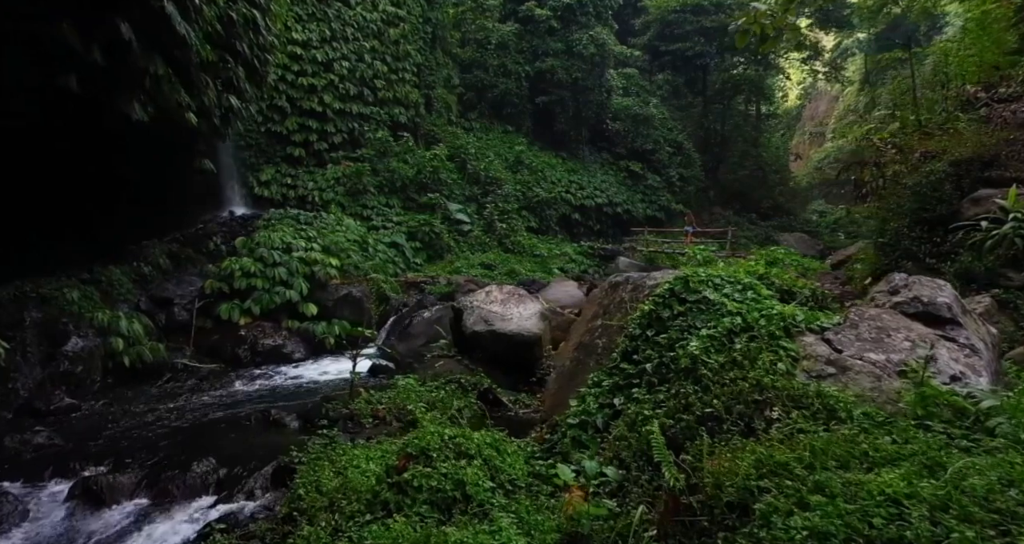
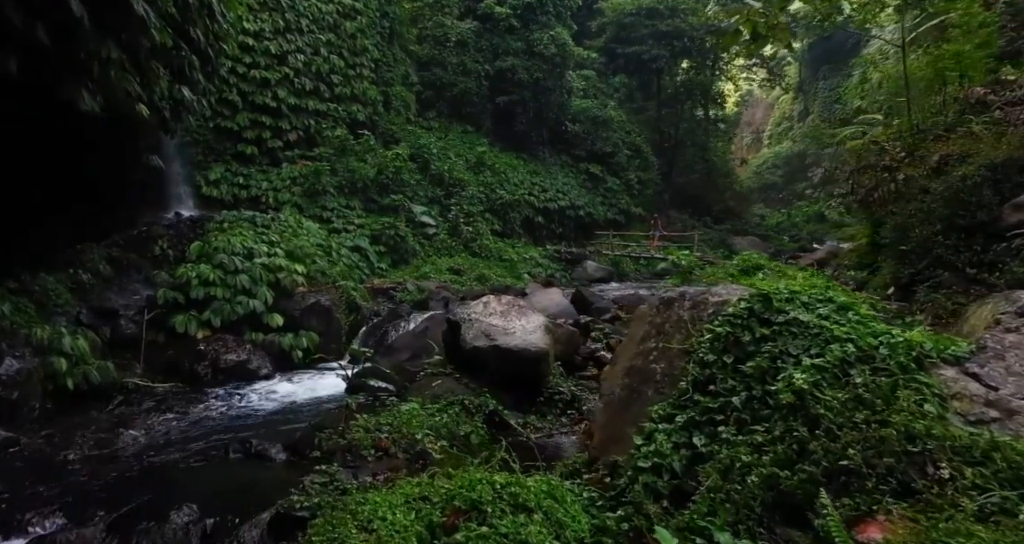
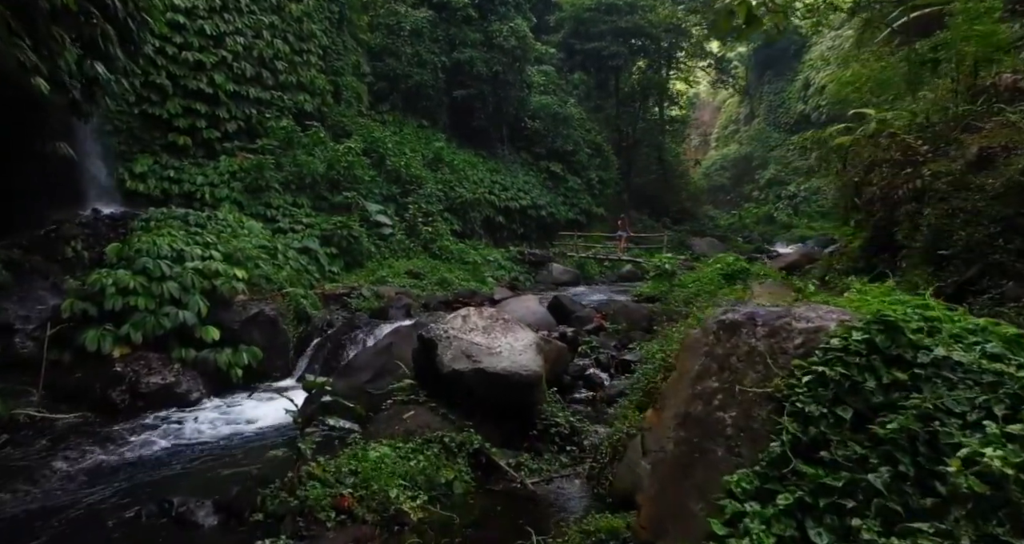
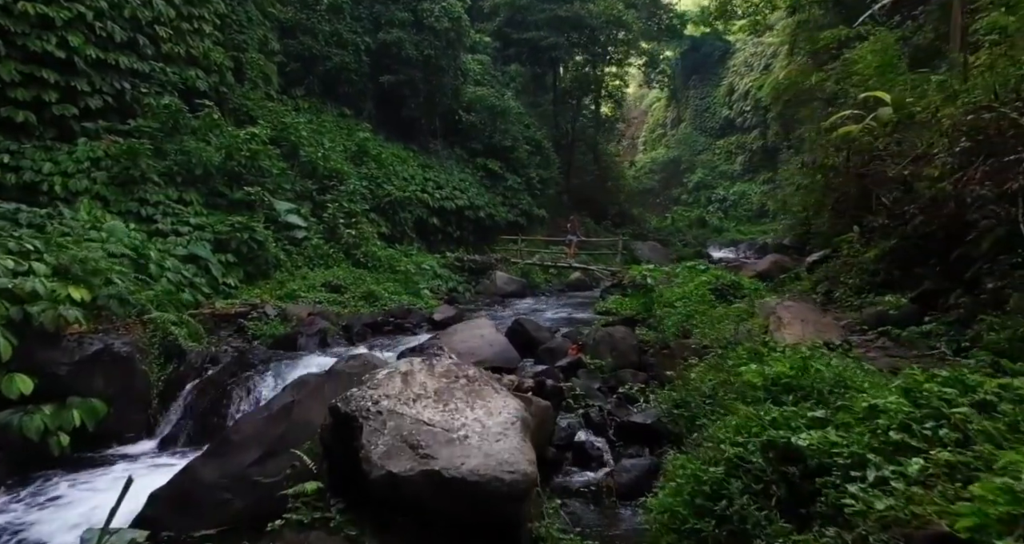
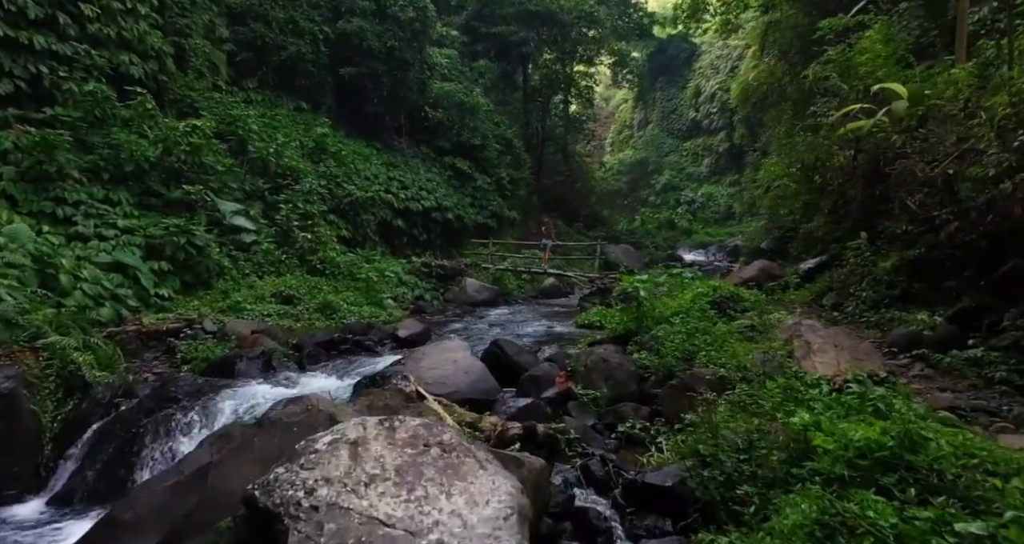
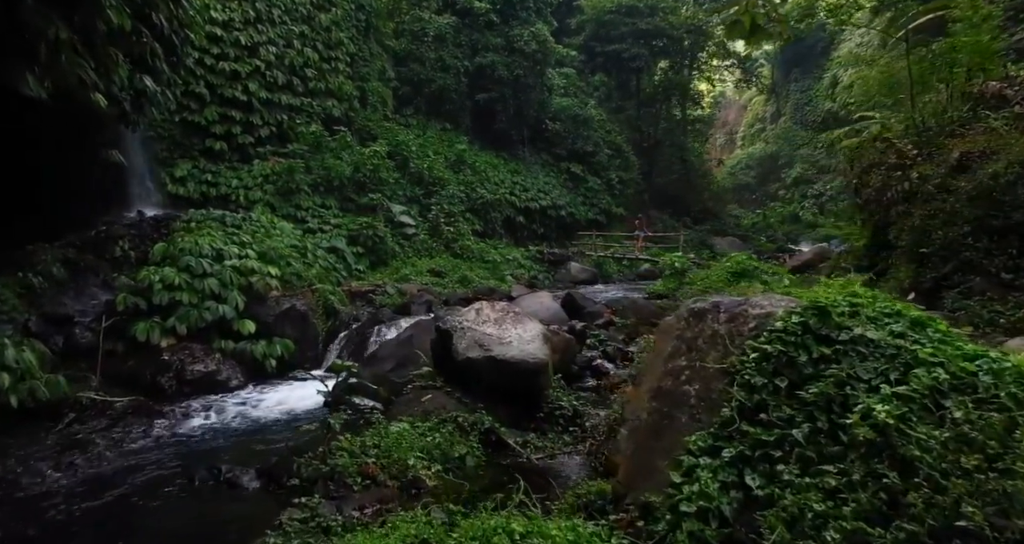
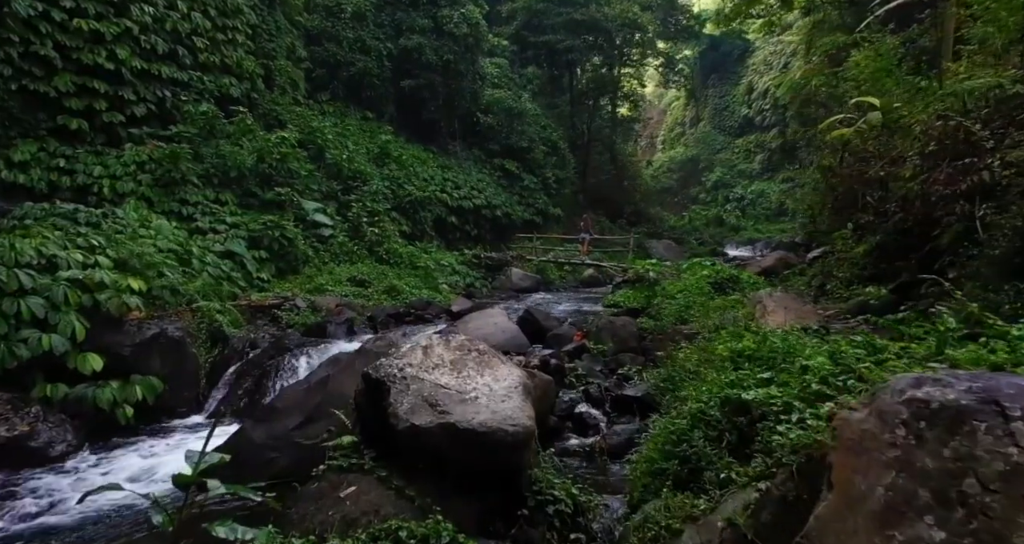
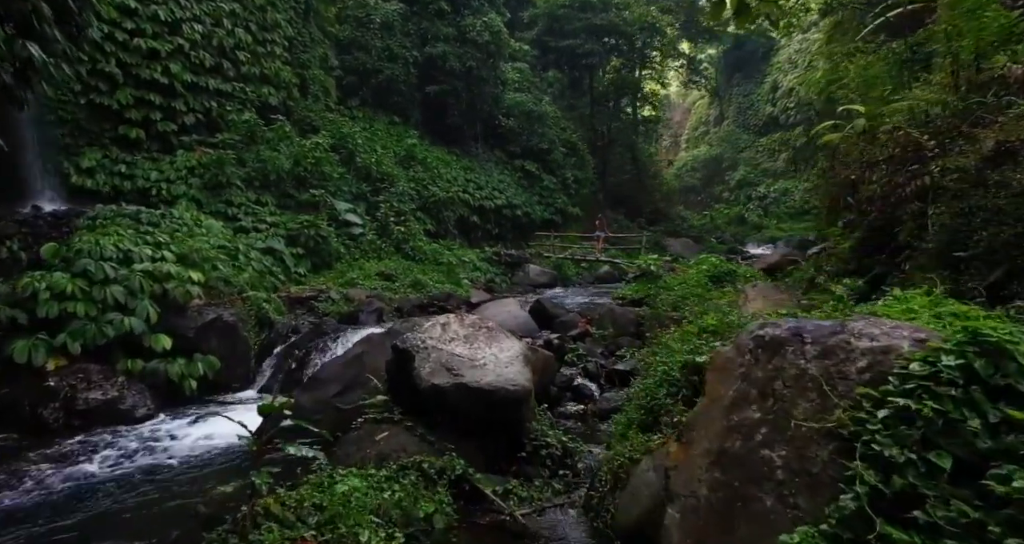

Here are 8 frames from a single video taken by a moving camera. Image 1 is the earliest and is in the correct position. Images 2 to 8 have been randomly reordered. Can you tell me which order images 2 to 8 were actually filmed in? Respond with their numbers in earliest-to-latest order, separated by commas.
2, 6, 3, 8, 7, 4, 5
